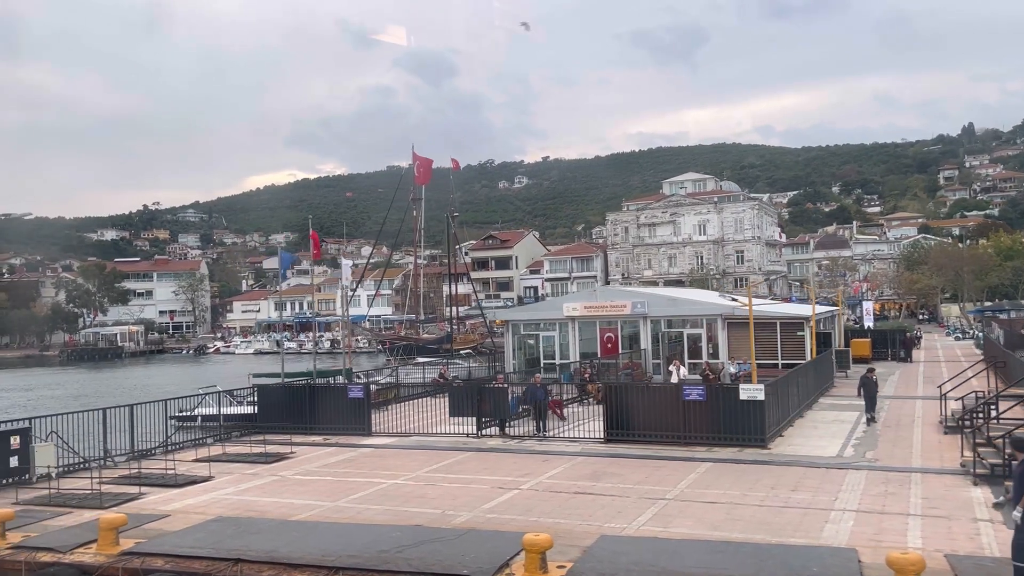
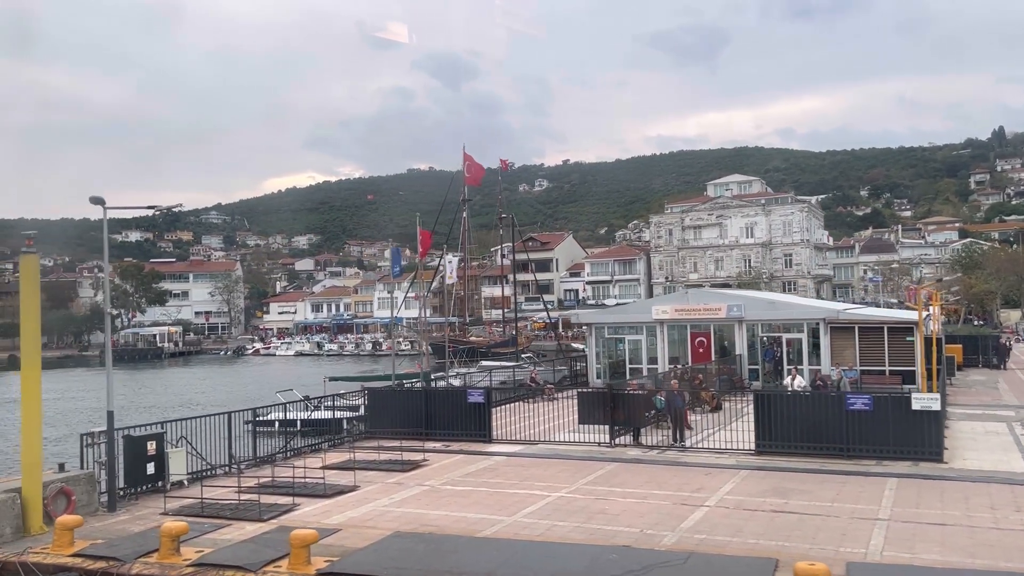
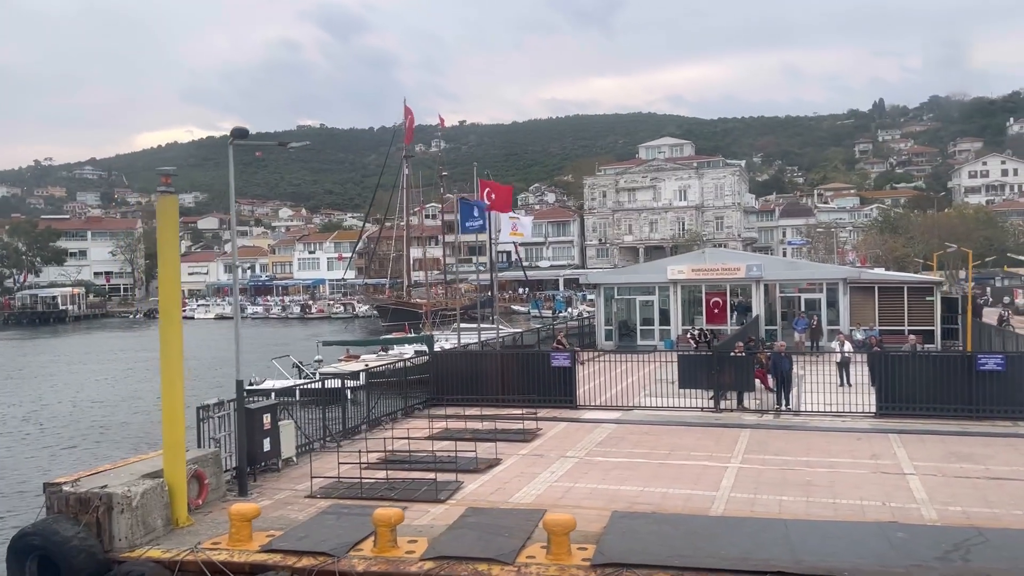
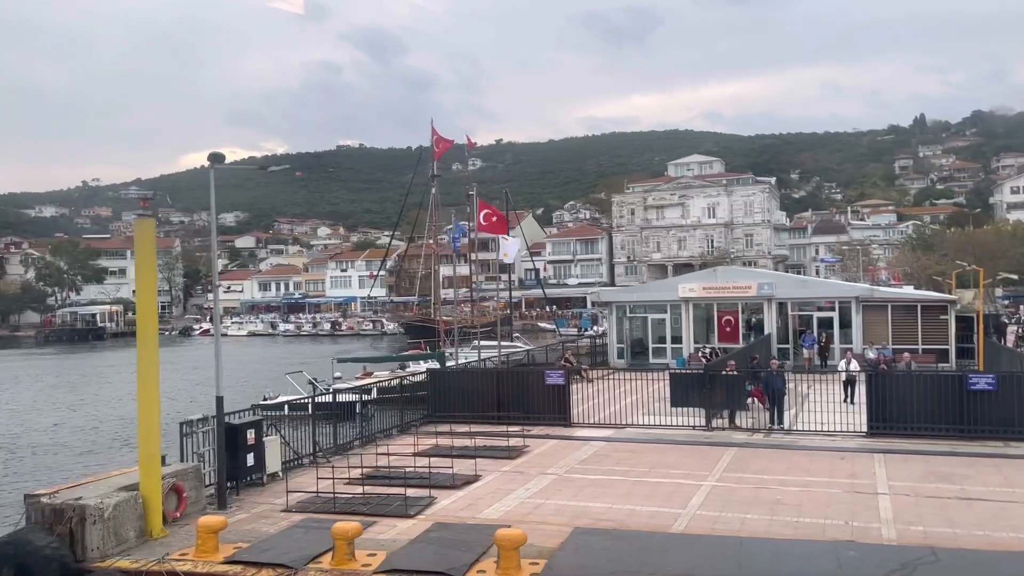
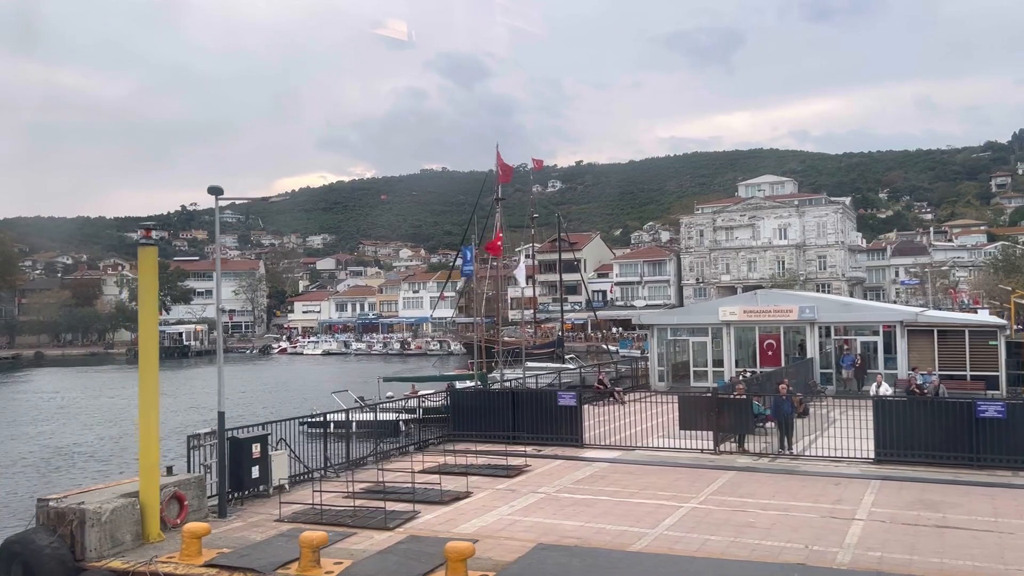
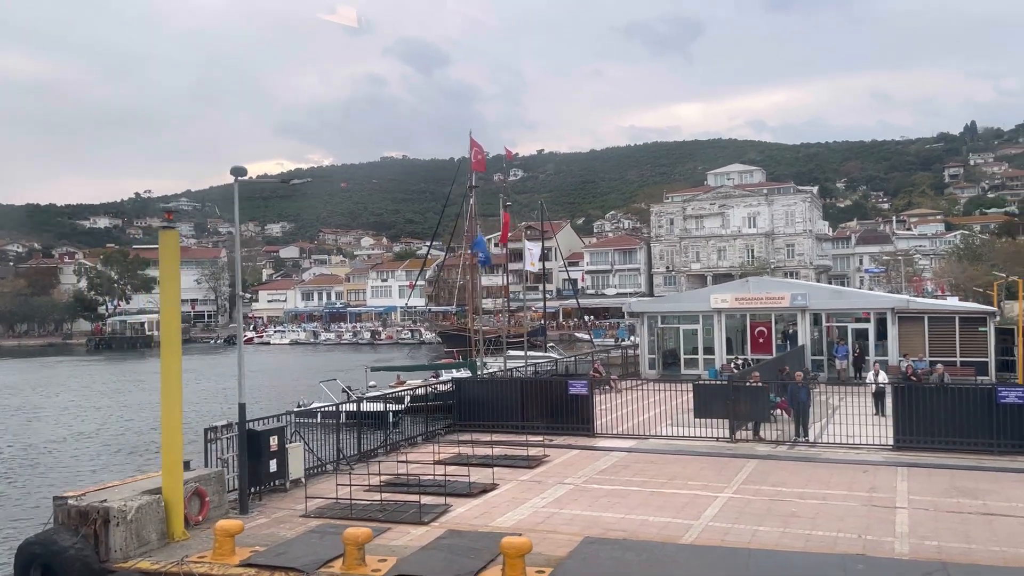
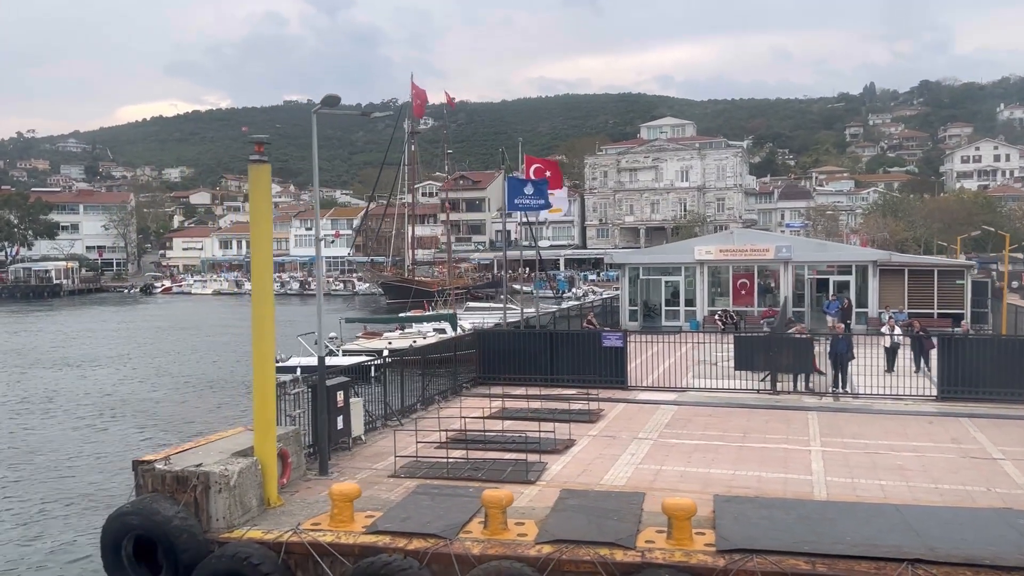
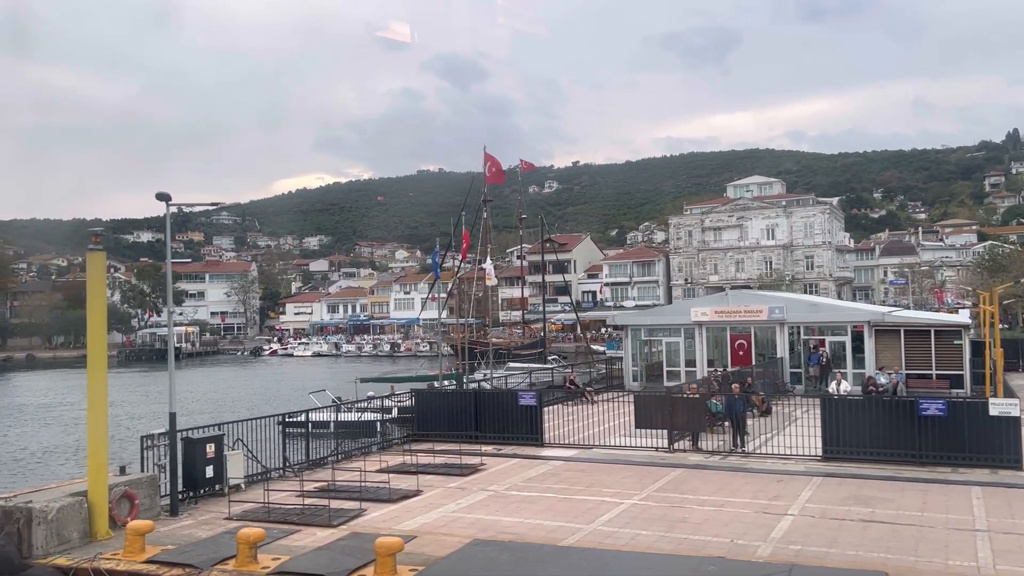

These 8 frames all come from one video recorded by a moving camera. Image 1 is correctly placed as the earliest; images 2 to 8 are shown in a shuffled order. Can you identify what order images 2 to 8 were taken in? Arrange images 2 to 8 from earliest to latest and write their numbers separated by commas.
2, 8, 5, 6, 4, 3, 7
